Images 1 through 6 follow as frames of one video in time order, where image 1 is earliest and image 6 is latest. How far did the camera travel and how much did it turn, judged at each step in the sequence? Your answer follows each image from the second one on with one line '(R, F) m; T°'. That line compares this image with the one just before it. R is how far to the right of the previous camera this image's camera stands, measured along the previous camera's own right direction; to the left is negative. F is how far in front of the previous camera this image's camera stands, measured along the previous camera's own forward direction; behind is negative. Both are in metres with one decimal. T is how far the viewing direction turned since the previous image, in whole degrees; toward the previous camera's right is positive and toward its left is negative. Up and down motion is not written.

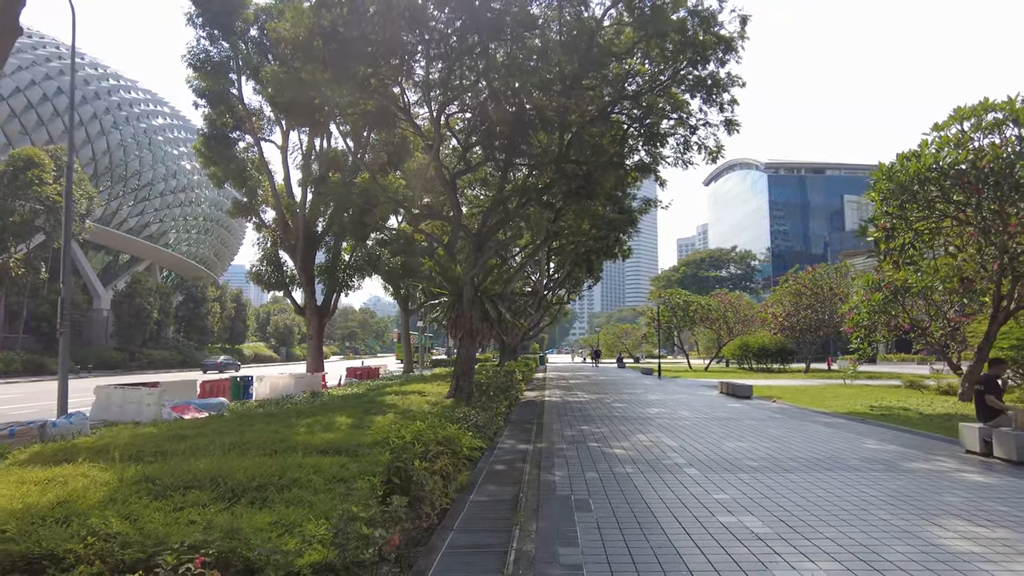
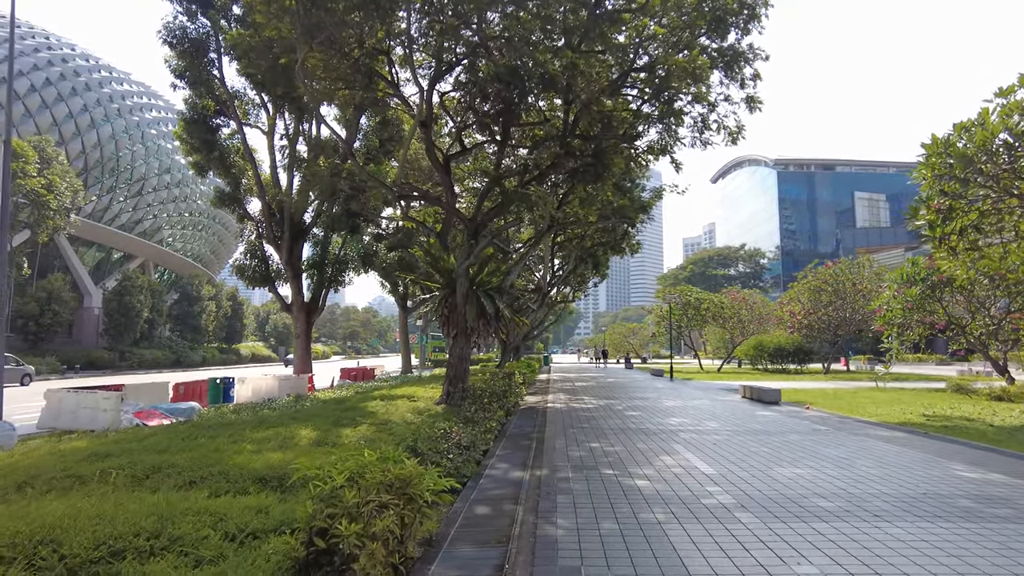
(+0.1, +1.4) m; 0°
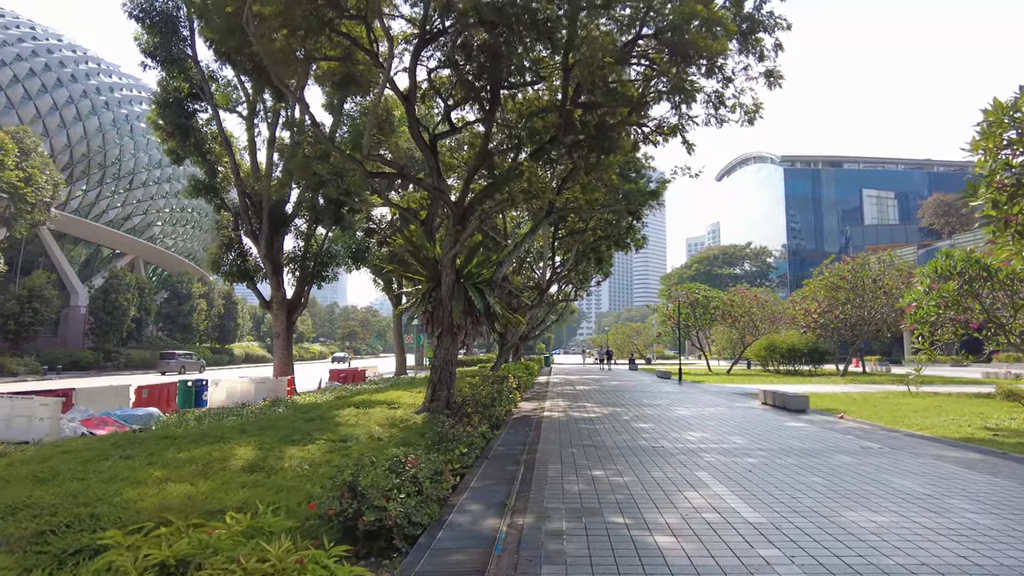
(+0.2, +1.3) m; 0°
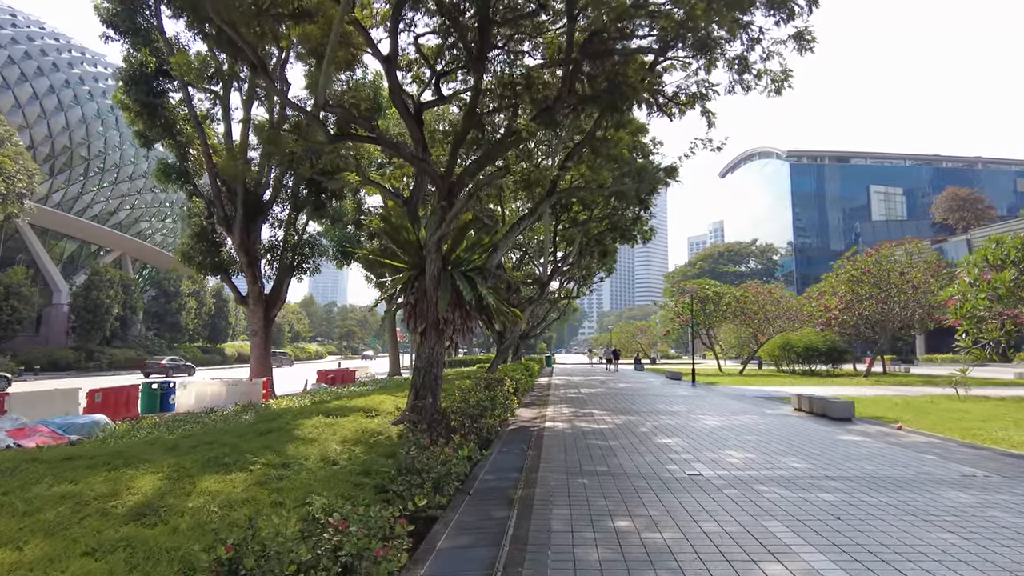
(+0.1, +1.5) m; 0°
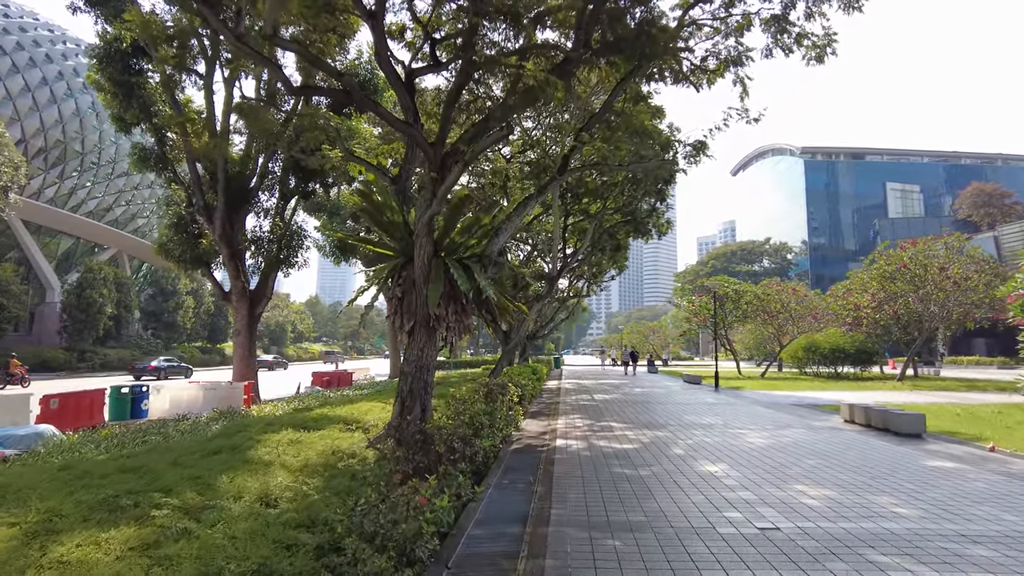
(0.0, +1.4) m; -1°
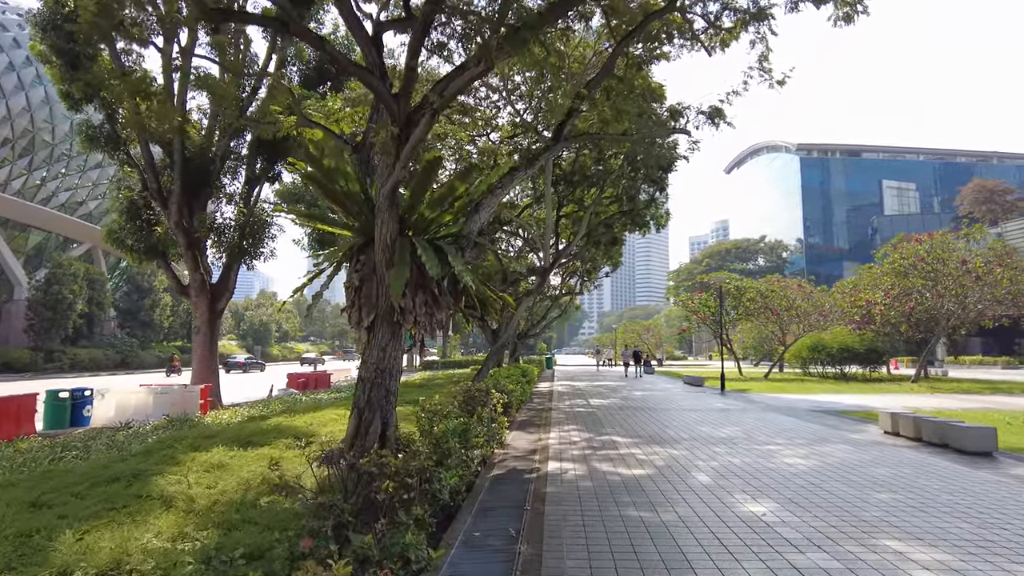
(+0.1, +1.3) m; +1°
